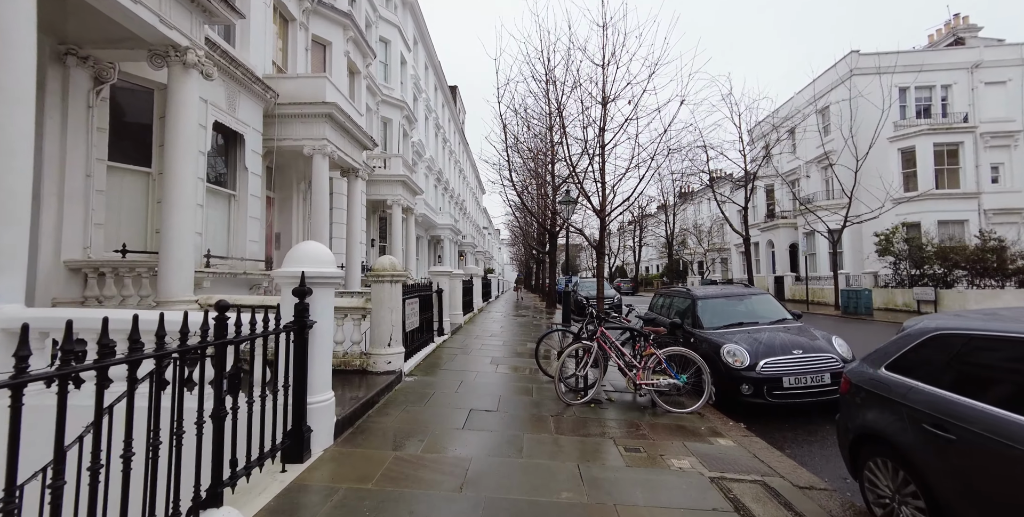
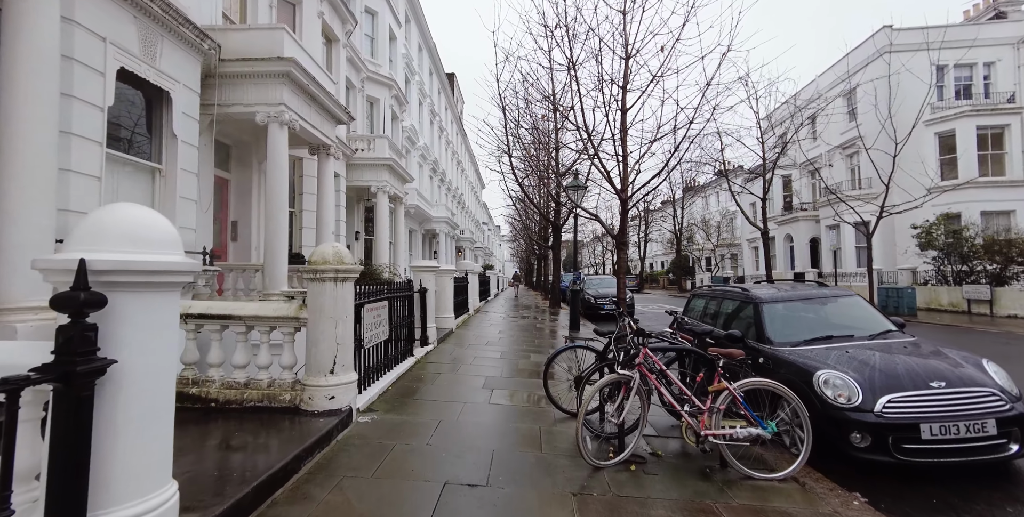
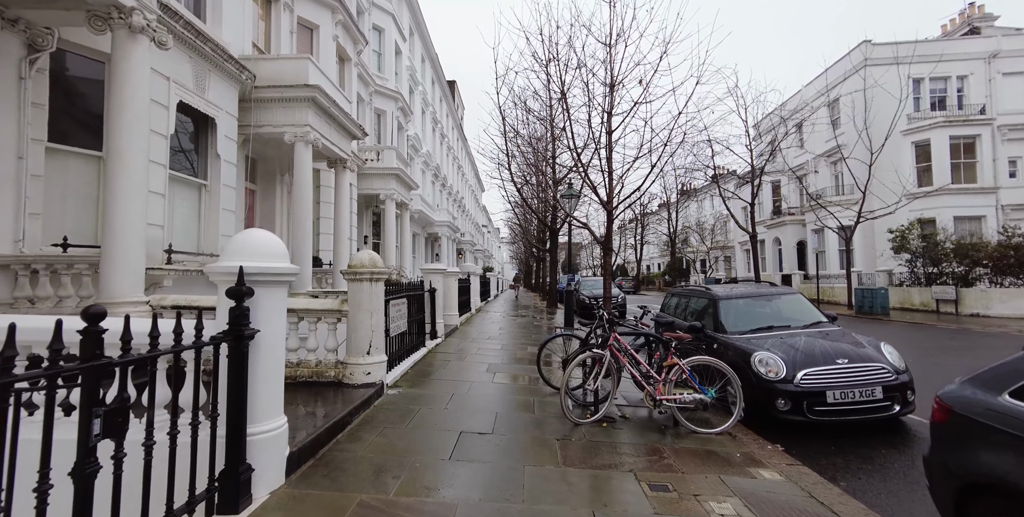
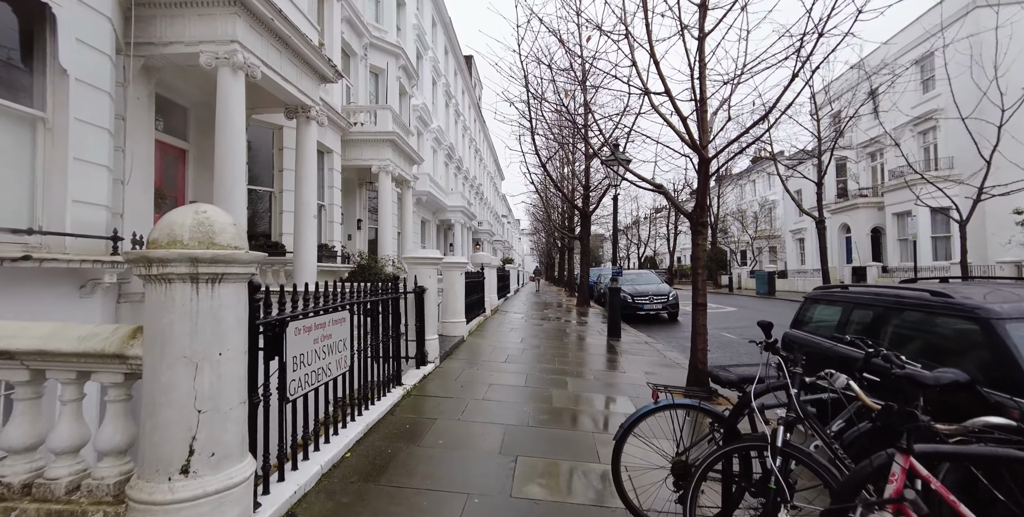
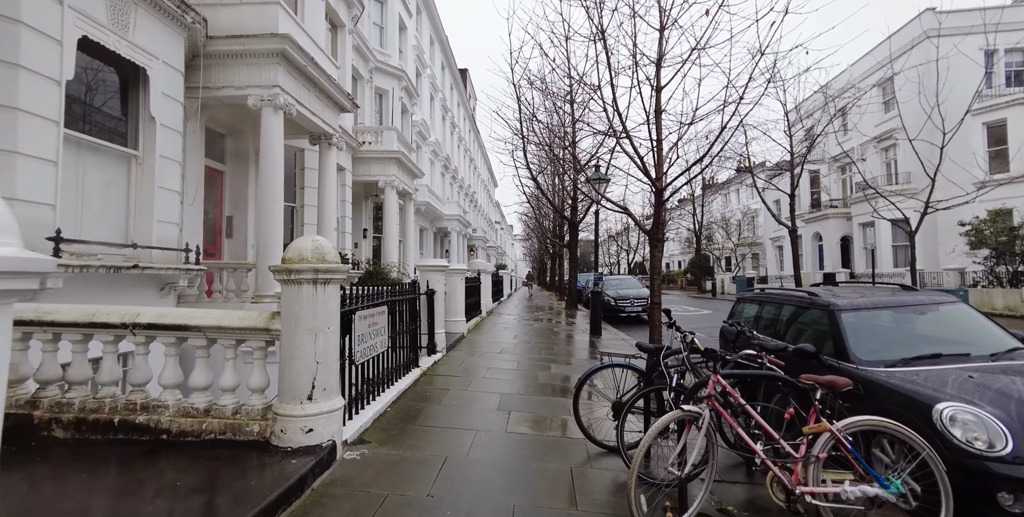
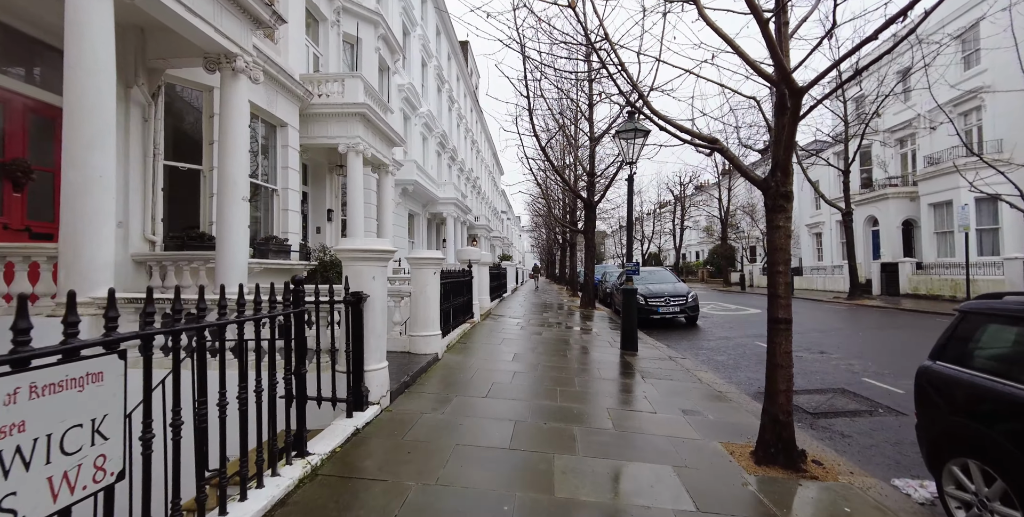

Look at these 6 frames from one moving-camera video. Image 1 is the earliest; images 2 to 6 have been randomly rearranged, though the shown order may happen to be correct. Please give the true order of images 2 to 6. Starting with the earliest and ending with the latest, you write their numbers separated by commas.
3, 2, 5, 4, 6
